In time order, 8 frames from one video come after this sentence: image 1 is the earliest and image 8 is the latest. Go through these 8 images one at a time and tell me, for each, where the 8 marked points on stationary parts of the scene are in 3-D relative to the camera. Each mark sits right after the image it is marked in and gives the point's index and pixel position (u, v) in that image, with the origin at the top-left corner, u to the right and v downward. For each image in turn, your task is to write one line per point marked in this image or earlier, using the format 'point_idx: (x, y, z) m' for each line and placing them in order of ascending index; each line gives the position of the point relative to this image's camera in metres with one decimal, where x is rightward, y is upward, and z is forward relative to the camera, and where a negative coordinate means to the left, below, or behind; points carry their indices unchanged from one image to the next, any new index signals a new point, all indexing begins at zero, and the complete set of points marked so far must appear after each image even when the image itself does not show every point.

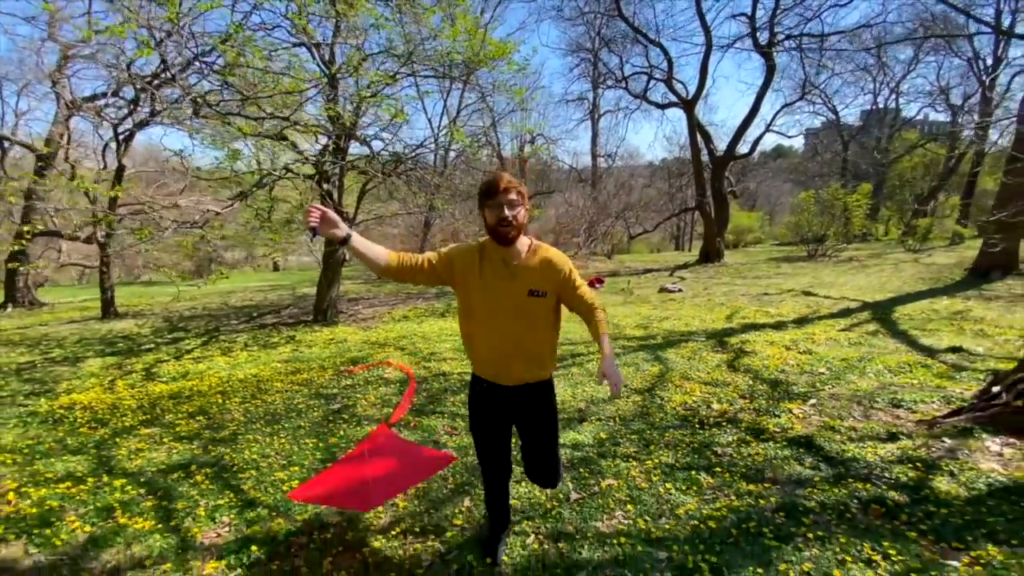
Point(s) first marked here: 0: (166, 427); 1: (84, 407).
0: (-3.1, -1.2, +4.3) m
1: (-4.6, -1.3, +5.2) m
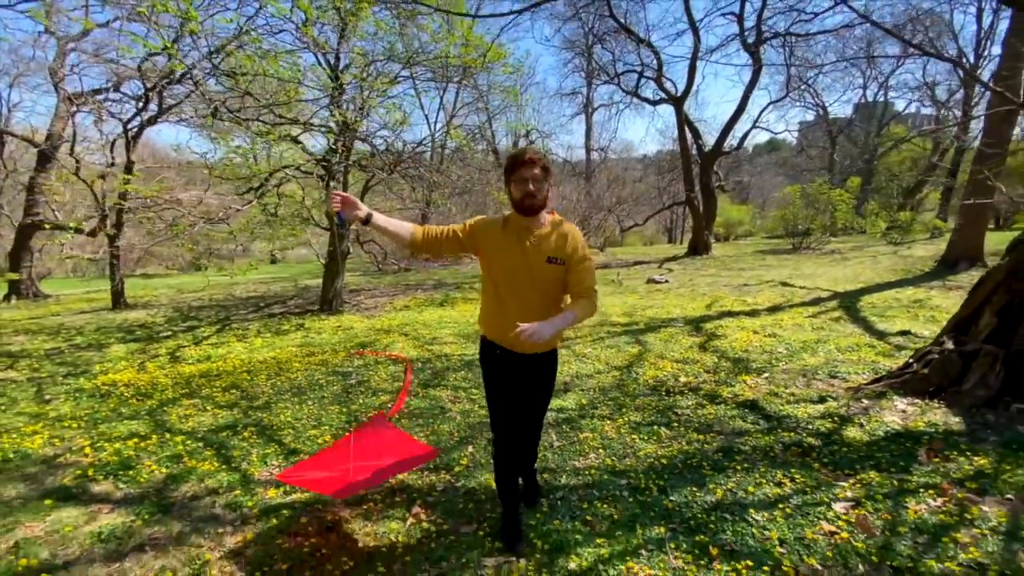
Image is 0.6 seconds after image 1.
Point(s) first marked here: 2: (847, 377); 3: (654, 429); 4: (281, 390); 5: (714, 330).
0: (-3.2, -1.1, +4.9) m
1: (-4.7, -1.2, +5.8) m
2: (+3.2, -0.8, +4.5) m
3: (+1.1, -1.1, +3.6) m
4: (-2.4, -1.1, +5.1) m
5: (+3.0, -0.6, +7.1) m
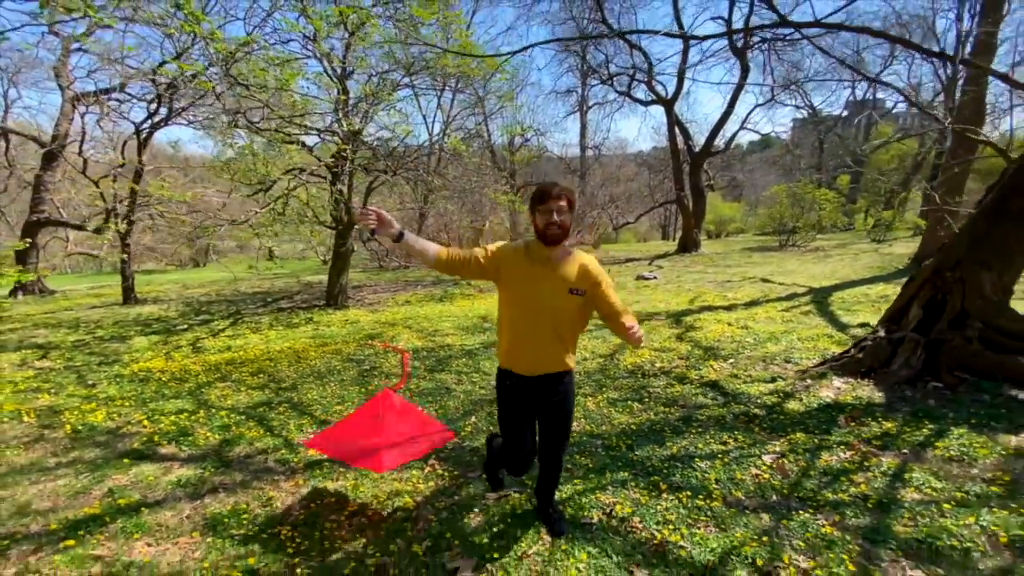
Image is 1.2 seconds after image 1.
0: (-3.2, -1.1, +5.5) m
1: (-4.7, -1.1, +6.4) m
2: (+3.2, -0.8, +5.2) m
3: (+1.0, -1.0, +4.3) m
4: (-2.5, -1.0, +5.7) m
5: (+3.0, -0.6, +7.8) m
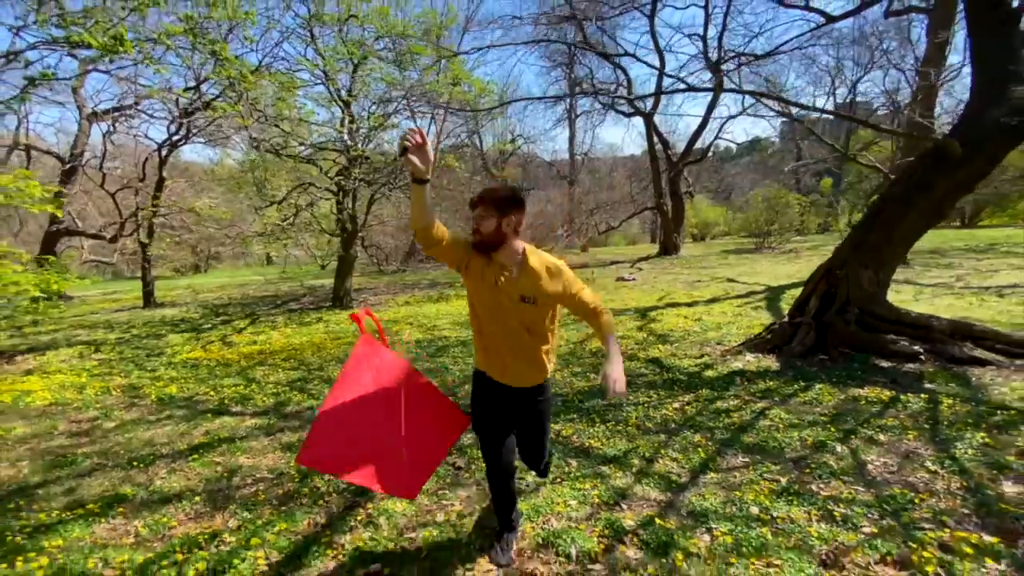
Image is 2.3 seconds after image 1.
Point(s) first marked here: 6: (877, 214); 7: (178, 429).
0: (-3.4, -1.1, +6.8) m
1: (-4.9, -1.1, +7.6) m
2: (+3.0, -0.8, +6.5) m
3: (+0.9, -1.0, +5.6) m
4: (-2.7, -1.0, +6.9) m
5: (+2.8, -0.5, +9.1) m
6: (+4.3, +0.9, +5.5) m
7: (-3.1, -1.3, +4.5) m
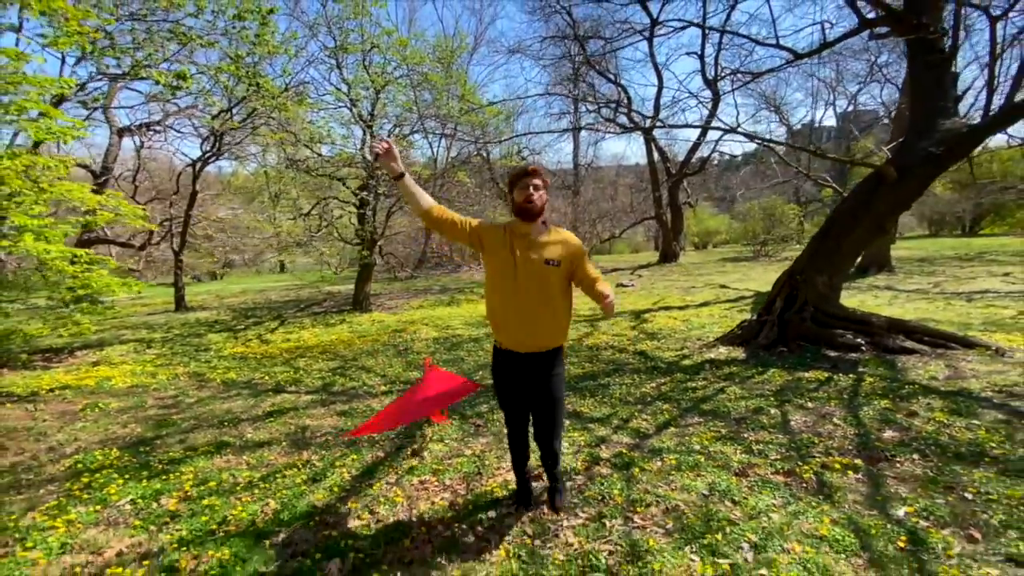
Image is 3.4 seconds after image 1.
0: (-3.3, -1.1, +7.8) m
1: (-4.8, -1.2, +8.7) m
2: (+3.1, -0.8, +7.5) m
3: (+1.0, -1.0, +6.6) m
4: (-2.6, -1.1, +8.0) m
5: (+2.9, -0.6, +10.1) m
6: (+4.4, +0.8, +6.5) m
7: (-3.1, -1.3, +5.5) m
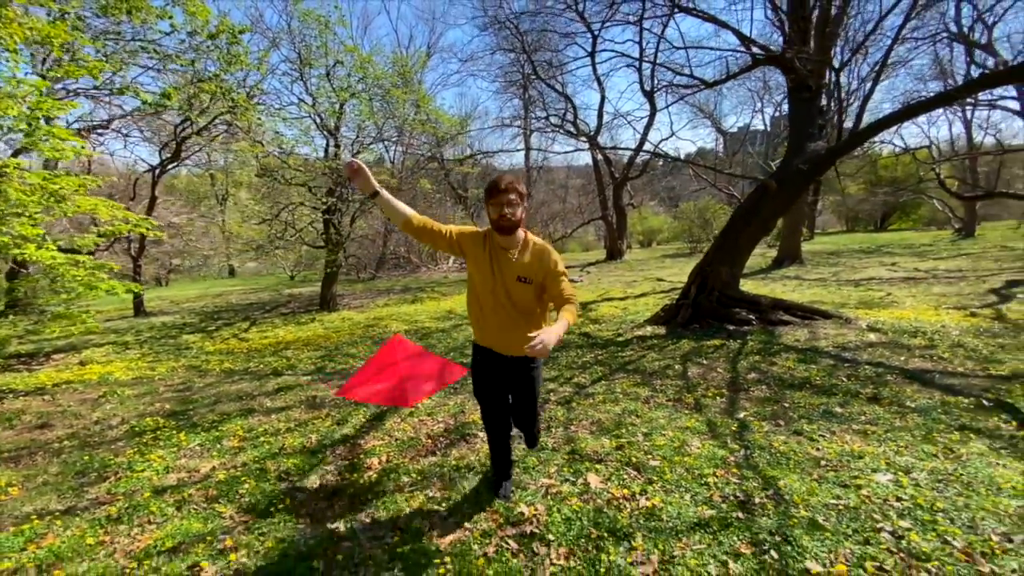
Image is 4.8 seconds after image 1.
0: (-4.0, -1.1, +8.7) m
1: (-5.6, -1.2, +9.4) m
2: (+2.4, -0.6, +9.0) m
3: (+0.4, -0.9, +7.9) m
4: (-3.3, -1.1, +8.9) m
5: (+2.0, -0.5, +11.6) m
6: (+3.8, +1.1, +8.2) m
7: (-3.5, -1.3, +6.5) m
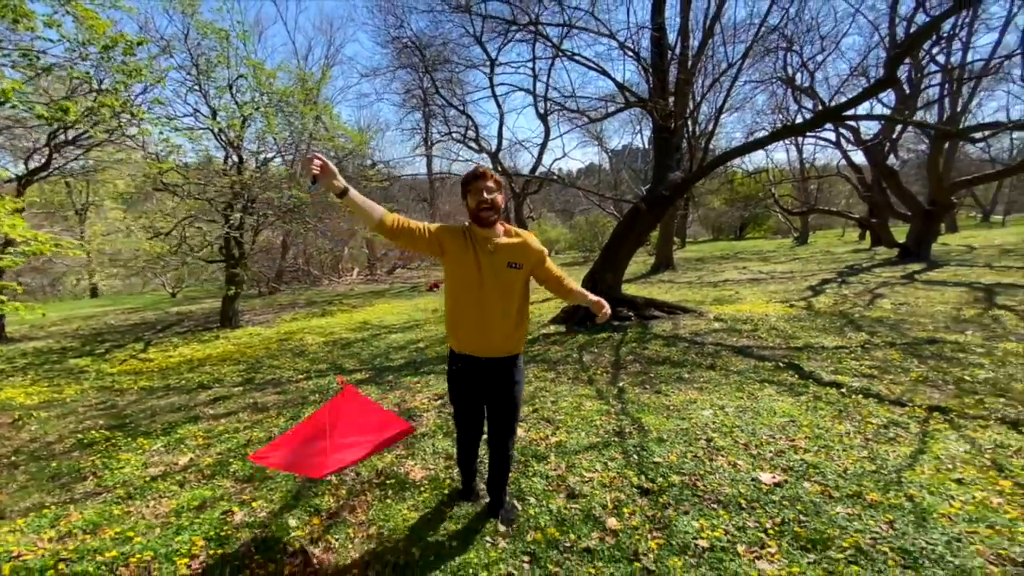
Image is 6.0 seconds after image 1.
0: (-5.5, -1.4, +8.8) m
1: (-7.2, -1.6, +9.1) m
2: (+0.7, -0.8, +10.4) m
3: (-1.1, -1.1, +8.9) m
4: (-4.9, -1.3, +9.1) m
5: (-0.3, -0.7, +12.8) m
6: (+2.1, +1.0, +9.9) m
7: (-4.6, -1.5, +6.7) m
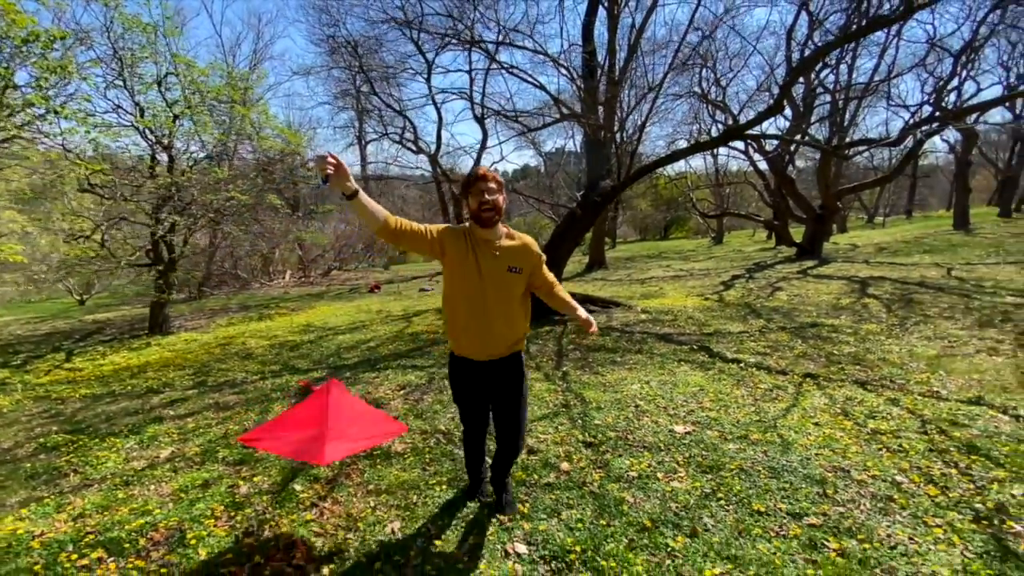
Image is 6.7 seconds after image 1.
0: (-6.4, -1.5, +8.6) m
1: (-8.2, -1.7, +8.8) m
2: (-0.6, -0.7, +11.0) m
3: (-2.1, -1.1, +9.3) m
4: (-5.9, -1.4, +9.1) m
5: (-1.8, -0.7, +13.3) m
6: (+0.9, +1.0, +10.7) m
7: (-5.3, -1.6, +6.7) m
